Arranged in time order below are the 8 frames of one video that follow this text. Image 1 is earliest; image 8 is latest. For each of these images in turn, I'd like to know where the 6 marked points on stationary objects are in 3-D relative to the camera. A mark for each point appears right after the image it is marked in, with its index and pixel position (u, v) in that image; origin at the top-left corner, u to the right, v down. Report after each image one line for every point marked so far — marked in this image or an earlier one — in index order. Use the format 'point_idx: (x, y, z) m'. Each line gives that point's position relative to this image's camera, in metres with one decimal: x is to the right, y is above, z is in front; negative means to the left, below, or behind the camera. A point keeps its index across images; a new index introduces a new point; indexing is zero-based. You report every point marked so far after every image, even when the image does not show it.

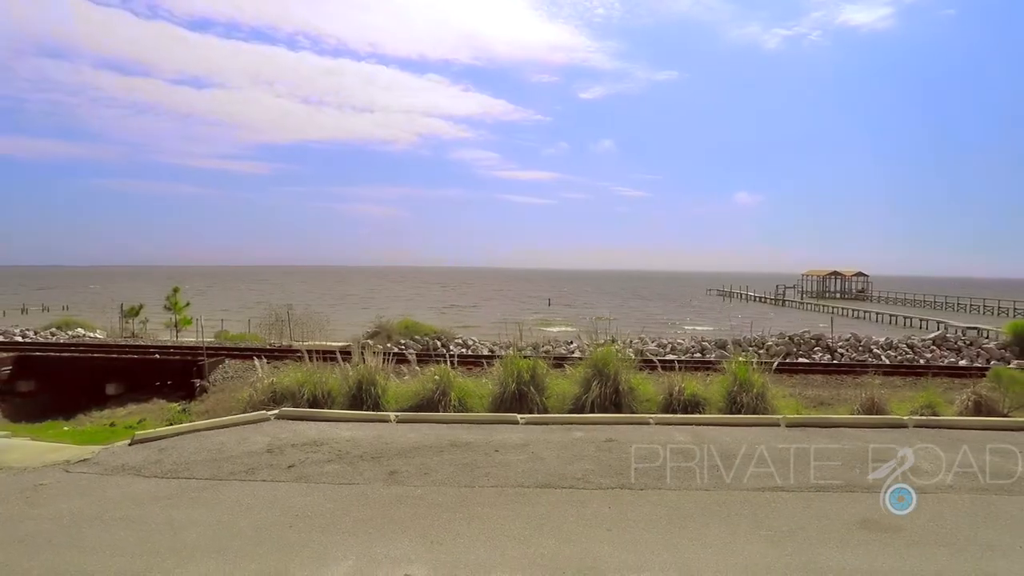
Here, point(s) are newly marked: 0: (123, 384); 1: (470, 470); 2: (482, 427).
0: (-10.4, -2.6, +18.0) m
1: (-0.4, -1.6, +5.9) m
2: (-0.4, -1.5, +7.3) m
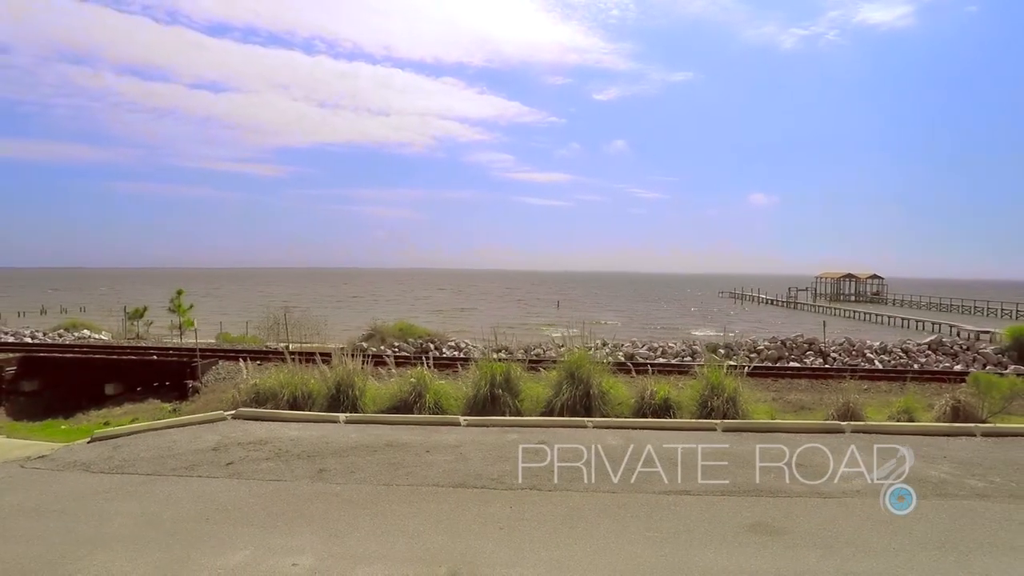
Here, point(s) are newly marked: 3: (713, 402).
0: (-10.8, -2.7, +18.6) m
1: (-1.1, -1.7, +6.3) m
2: (-1.0, -1.6, +7.6) m
3: (+3.9, -2.2, +13.0) m
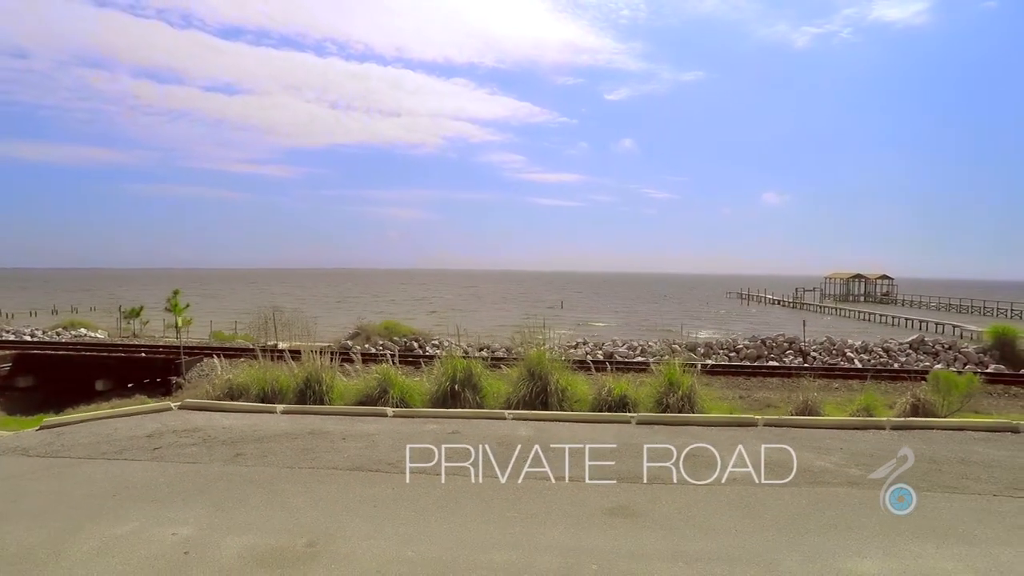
0: (-11.5, -2.7, +19.3) m
1: (-2.1, -1.6, +6.7) m
2: (-2.0, -1.6, +8.1) m
3: (+3.1, -2.2, +13.4) m
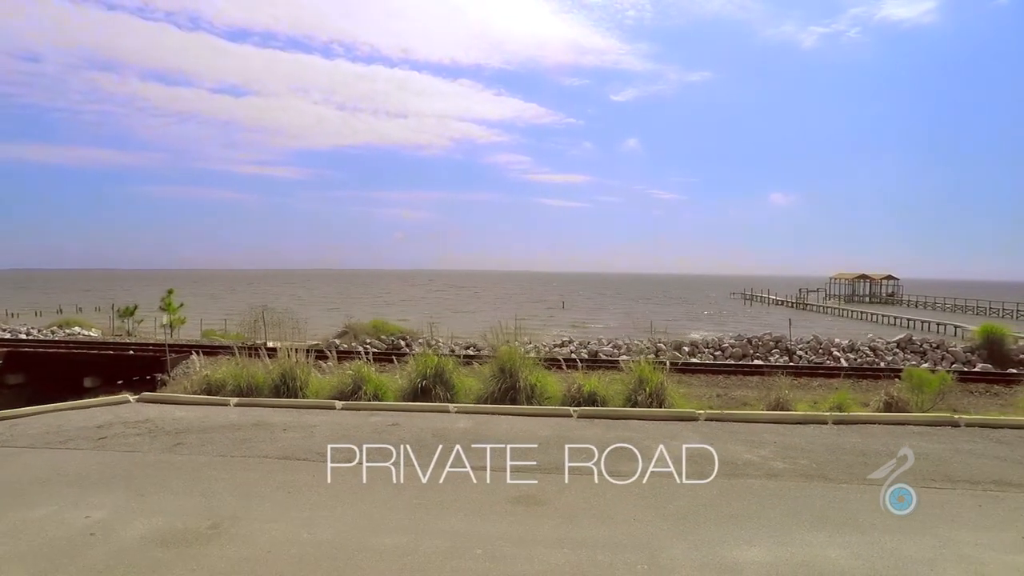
0: (-12.0, -2.6, +19.6) m
1: (-2.8, -1.6, +6.9) m
2: (-2.6, -1.5, +8.2) m
3: (+2.5, -2.2, +13.5) m
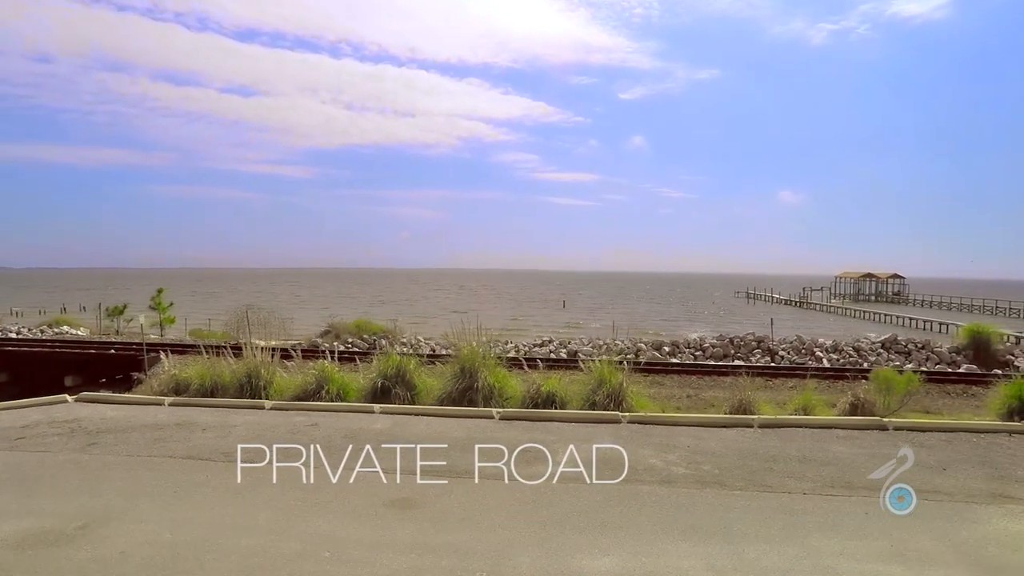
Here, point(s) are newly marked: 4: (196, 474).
0: (-12.8, -2.6, +19.8) m
1: (-3.7, -1.6, +7.0) m
2: (-3.6, -1.5, +8.3) m
3: (+1.6, -2.2, +13.5) m
4: (-2.8, -1.7, +6.0) m
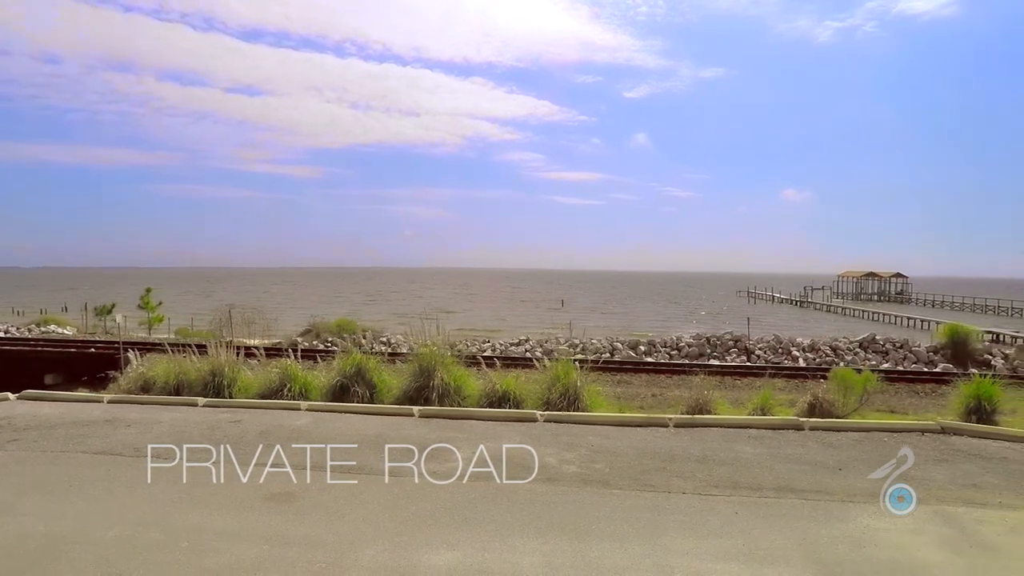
0: (-13.6, -2.6, +20.2) m
1: (-4.7, -1.6, +7.2) m
2: (-4.5, -1.5, +8.6) m
3: (+0.7, -2.2, +13.7) m
4: (-3.8, -1.7, +6.3) m
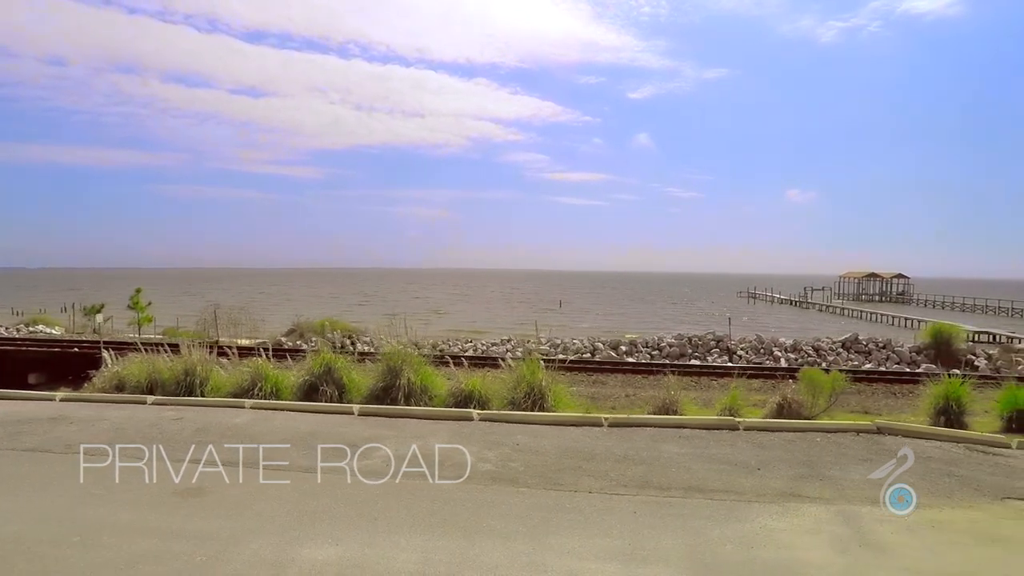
0: (-14.2, -2.6, +20.4) m
1: (-5.5, -1.6, +7.4) m
2: (-5.3, -1.5, +8.7) m
3: (0.0, -2.2, +13.8) m
4: (-4.6, -1.7, +6.4) m
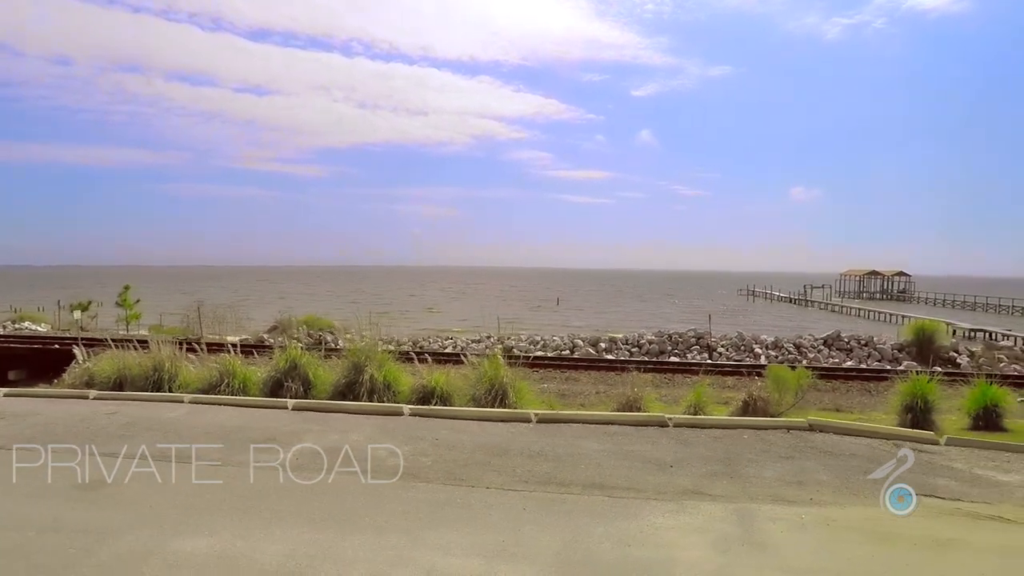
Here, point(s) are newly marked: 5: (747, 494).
0: (-14.9, -2.5, +20.6) m
1: (-6.3, -1.6, +7.5) m
2: (-6.1, -1.5, +8.8) m
3: (-0.8, -2.1, +13.8) m
4: (-5.5, -1.6, +6.5) m
5: (+2.1, -1.9, +6.1) m
